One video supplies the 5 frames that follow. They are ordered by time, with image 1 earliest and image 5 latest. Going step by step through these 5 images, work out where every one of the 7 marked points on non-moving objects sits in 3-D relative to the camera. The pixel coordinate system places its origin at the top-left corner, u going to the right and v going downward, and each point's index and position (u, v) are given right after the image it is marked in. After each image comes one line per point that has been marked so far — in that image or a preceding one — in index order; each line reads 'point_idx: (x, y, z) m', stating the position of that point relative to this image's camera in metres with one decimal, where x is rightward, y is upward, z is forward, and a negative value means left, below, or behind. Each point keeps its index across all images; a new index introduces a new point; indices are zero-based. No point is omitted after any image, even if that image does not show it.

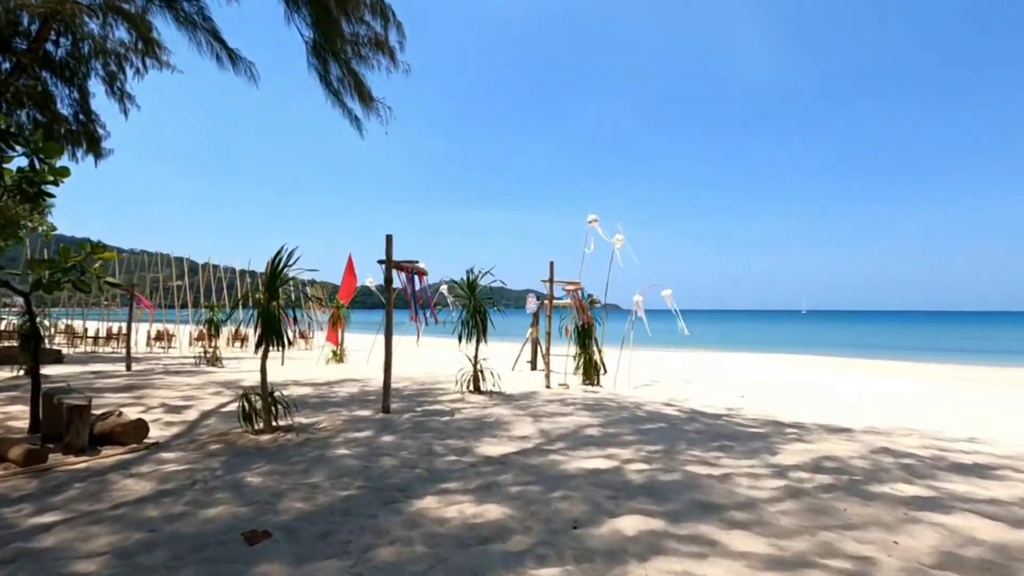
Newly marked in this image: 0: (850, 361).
0: (+9.5, -2.0, +16.5) m
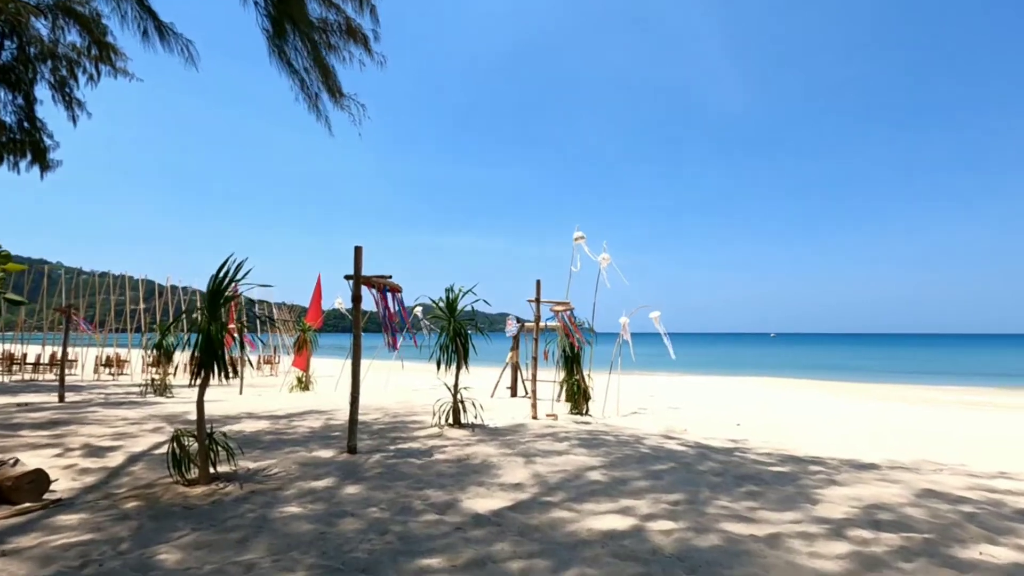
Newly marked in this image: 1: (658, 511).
0: (+8.9, -2.7, +16.1) m
1: (+0.8, -1.2, +3.3) m
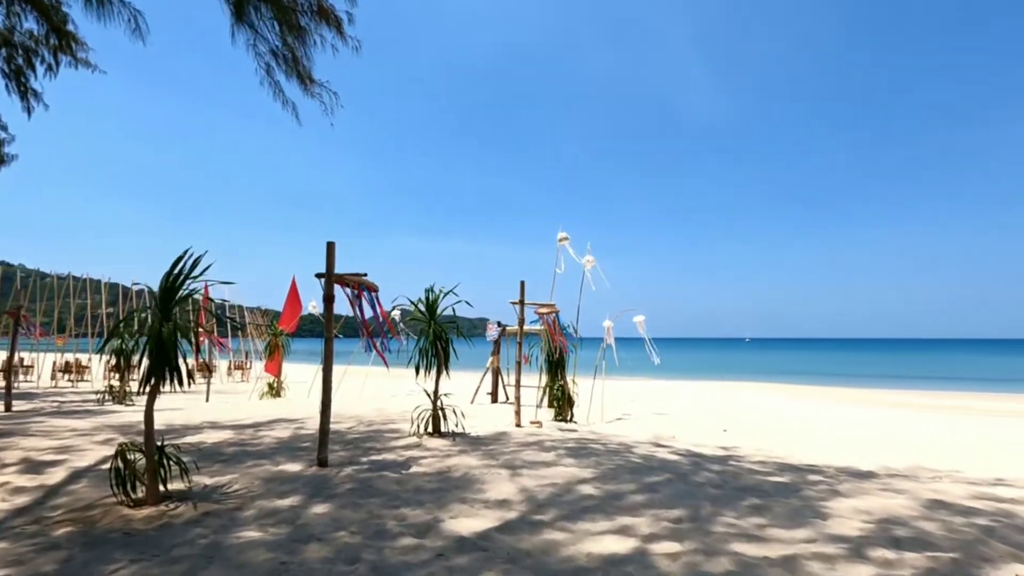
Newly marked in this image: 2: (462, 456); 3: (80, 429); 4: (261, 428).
0: (+8.4, -2.8, +16.1) m
1: (+0.8, -1.2, +3.0) m
2: (-0.4, -1.4, +4.8) m
3: (-4.6, -1.5, +6.3) m
4: (-2.7, -1.5, +6.3) m
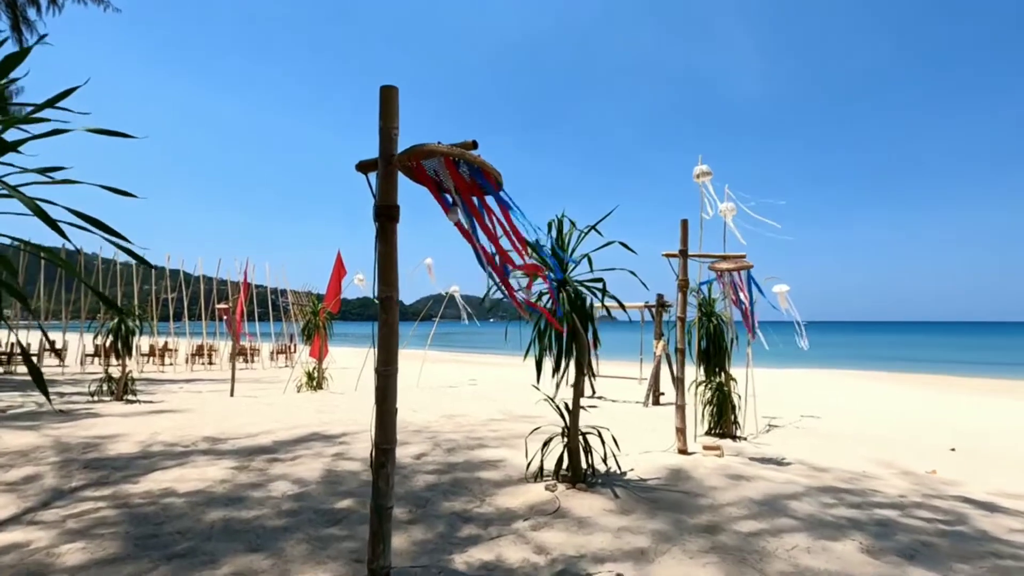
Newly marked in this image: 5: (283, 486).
0: (+10.2, -2.0, +12.9) m
1: (+1.6, -0.9, +0.3) m
2: (+0.6, -1.0, +2.2) m
3: (-3.5, -1.1, +4.0) m
4: (-1.5, -1.1, +3.9) m
5: (-1.3, -1.1, +3.2) m
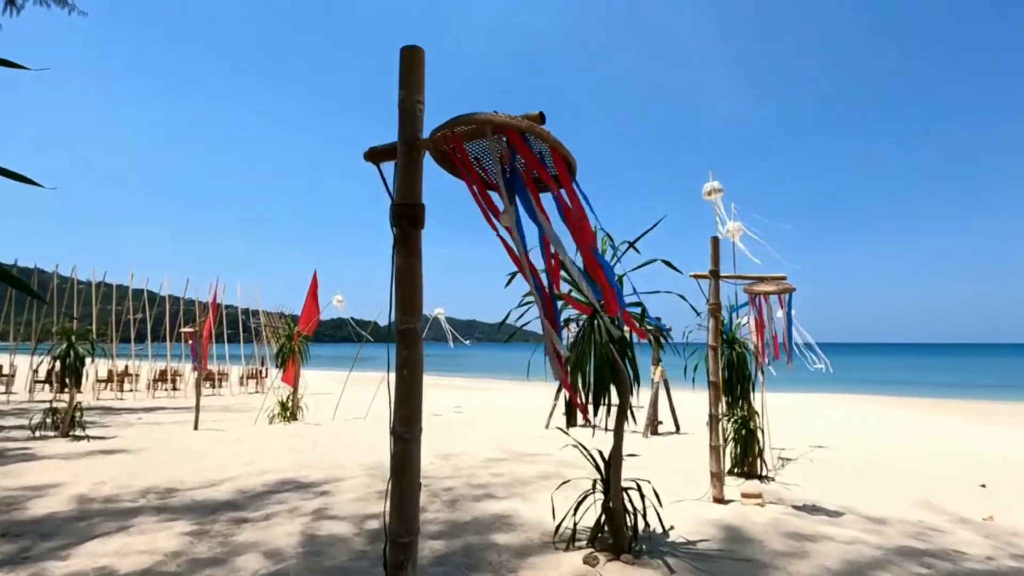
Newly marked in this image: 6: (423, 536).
0: (+9.9, -2.6, +12.7) m
1: (+1.9, -0.9, -0.2) m
2: (+0.8, -1.1, +1.7) m
3: (-3.4, -1.3, +3.3) m
4: (-1.5, -1.2, +3.2) m
5: (-1.1, -1.2, +2.6) m
6: (-0.4, -1.2, +2.9) m
